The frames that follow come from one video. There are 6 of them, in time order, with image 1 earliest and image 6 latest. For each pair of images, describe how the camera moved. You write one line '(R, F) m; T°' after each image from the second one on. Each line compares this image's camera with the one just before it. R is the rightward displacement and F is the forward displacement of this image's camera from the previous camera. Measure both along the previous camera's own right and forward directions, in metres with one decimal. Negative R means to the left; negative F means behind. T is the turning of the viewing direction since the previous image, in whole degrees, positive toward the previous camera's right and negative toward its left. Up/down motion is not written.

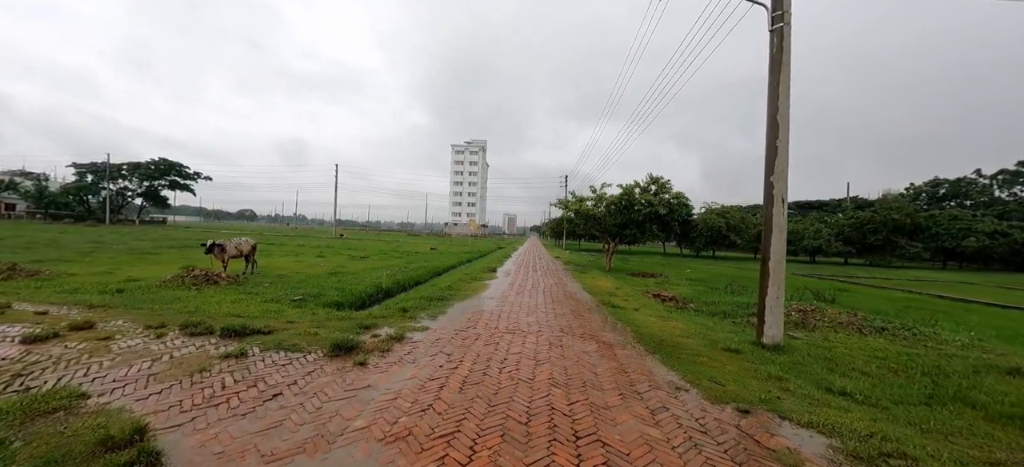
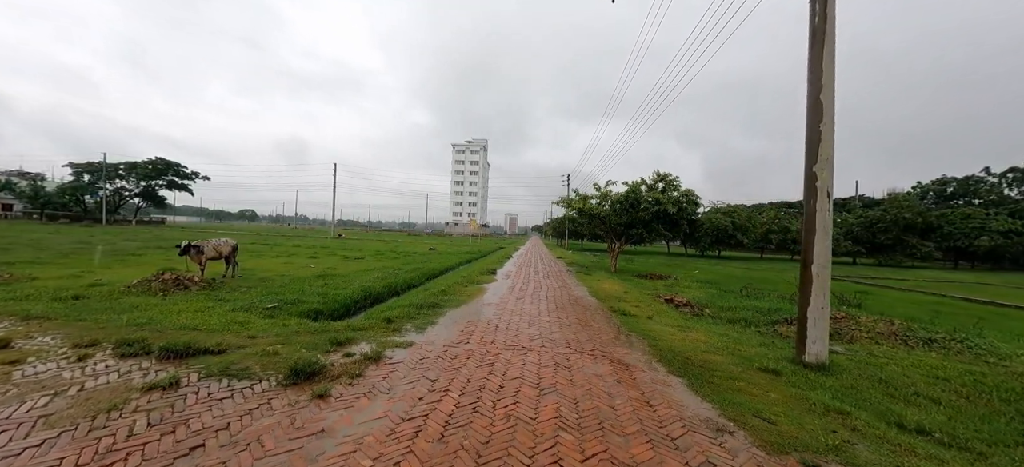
(0.0, +0.8) m; 0°
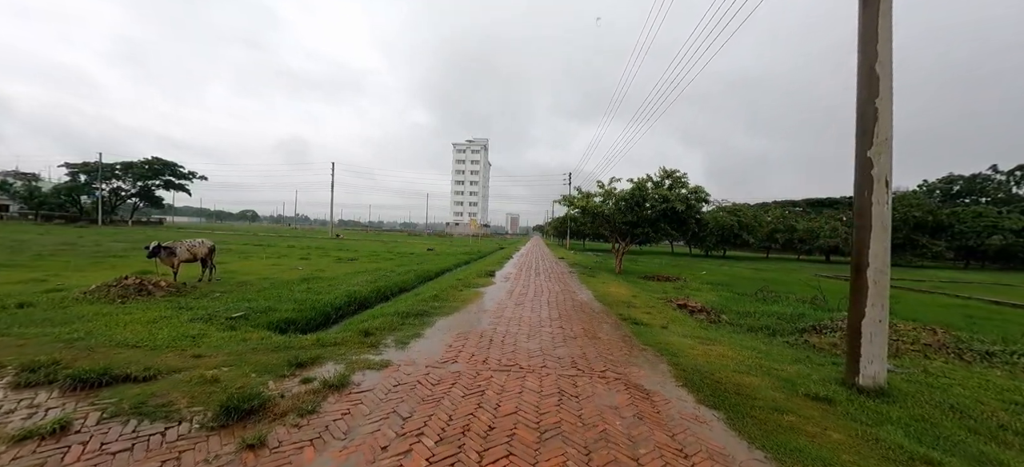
(+0.1, +0.8) m; 0°
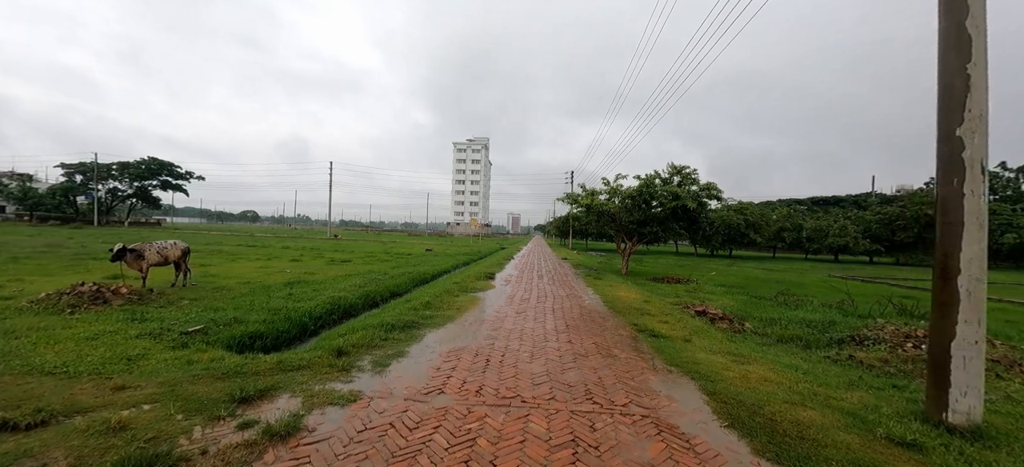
(0.0, +0.8) m; 0°
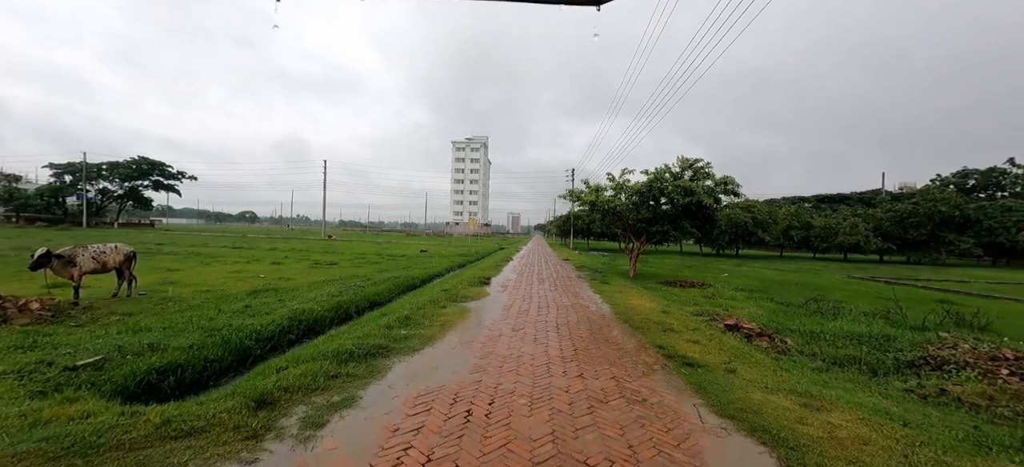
(+0.1, +1.3) m; 0°
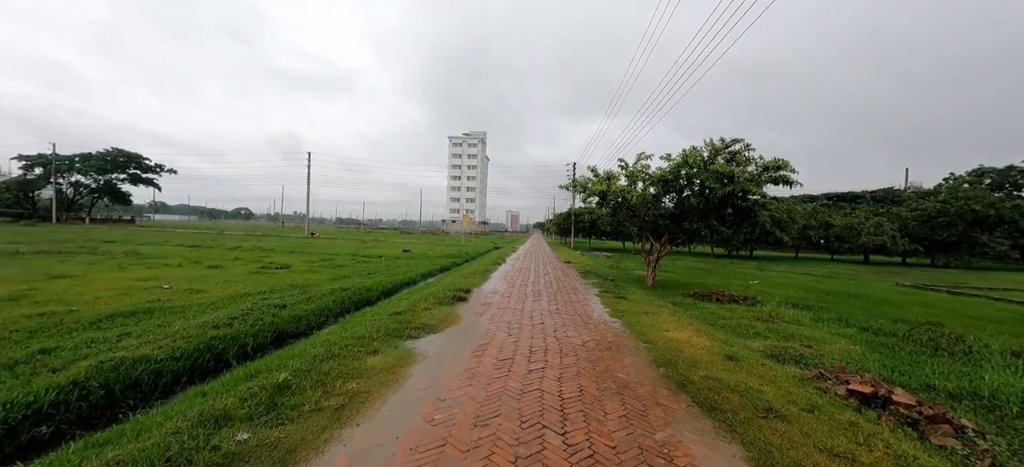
(+0.3, +2.9) m; 0°
